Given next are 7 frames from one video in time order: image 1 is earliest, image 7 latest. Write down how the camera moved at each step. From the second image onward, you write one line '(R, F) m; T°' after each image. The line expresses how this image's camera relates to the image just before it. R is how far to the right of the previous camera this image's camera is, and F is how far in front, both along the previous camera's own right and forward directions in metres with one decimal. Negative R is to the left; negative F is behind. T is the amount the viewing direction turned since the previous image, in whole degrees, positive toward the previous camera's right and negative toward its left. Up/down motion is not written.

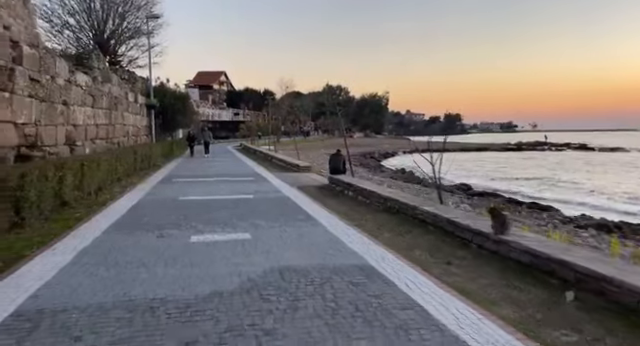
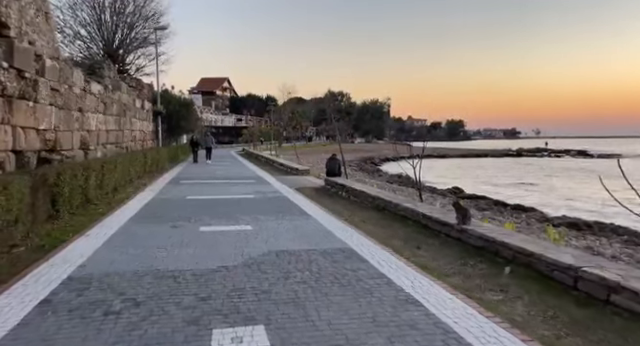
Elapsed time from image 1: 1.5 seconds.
(+0.2, -1.1) m; 0°
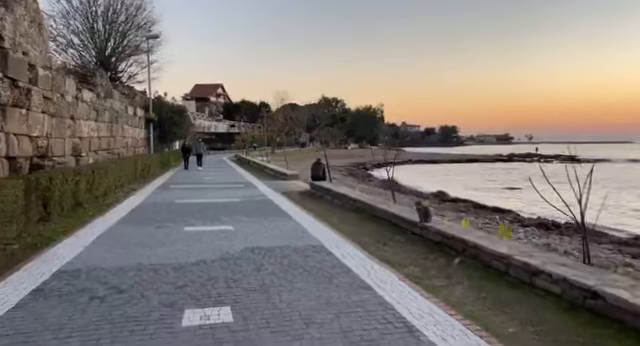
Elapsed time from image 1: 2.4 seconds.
(+0.3, -0.6) m; +1°
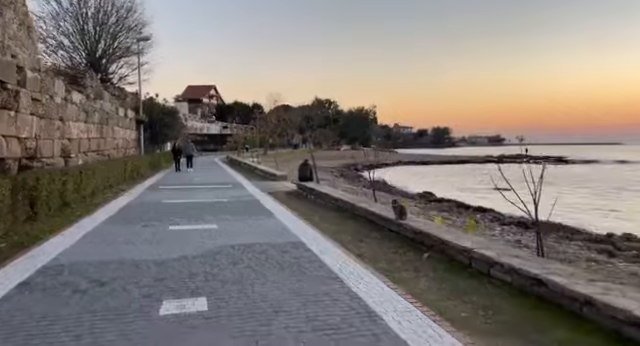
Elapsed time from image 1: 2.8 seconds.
(+0.2, -0.3) m; +1°
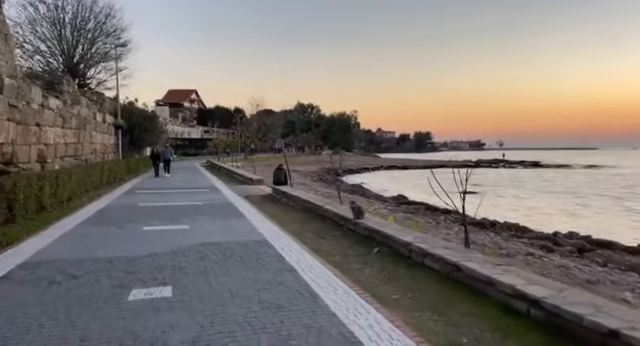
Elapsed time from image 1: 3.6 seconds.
(+0.4, -0.6) m; +2°
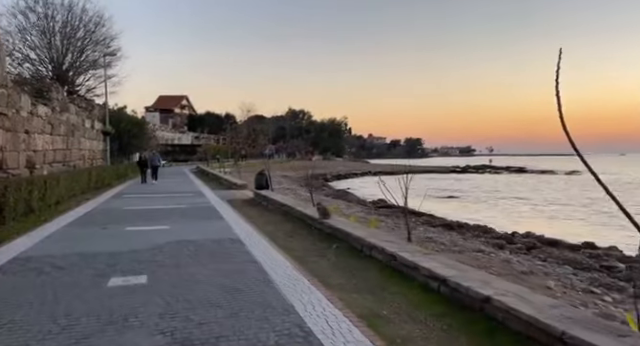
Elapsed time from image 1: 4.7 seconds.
(+0.5, -0.8) m; +1°
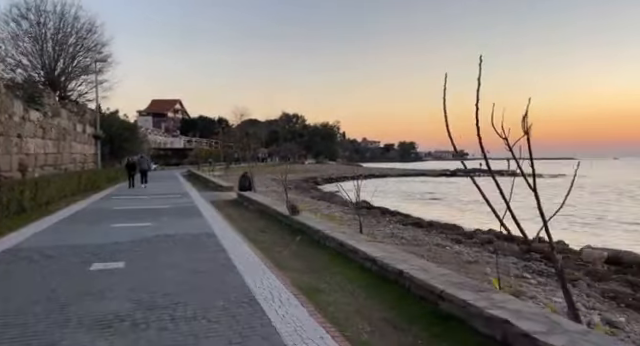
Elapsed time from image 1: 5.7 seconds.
(+0.5, -0.8) m; +1°
